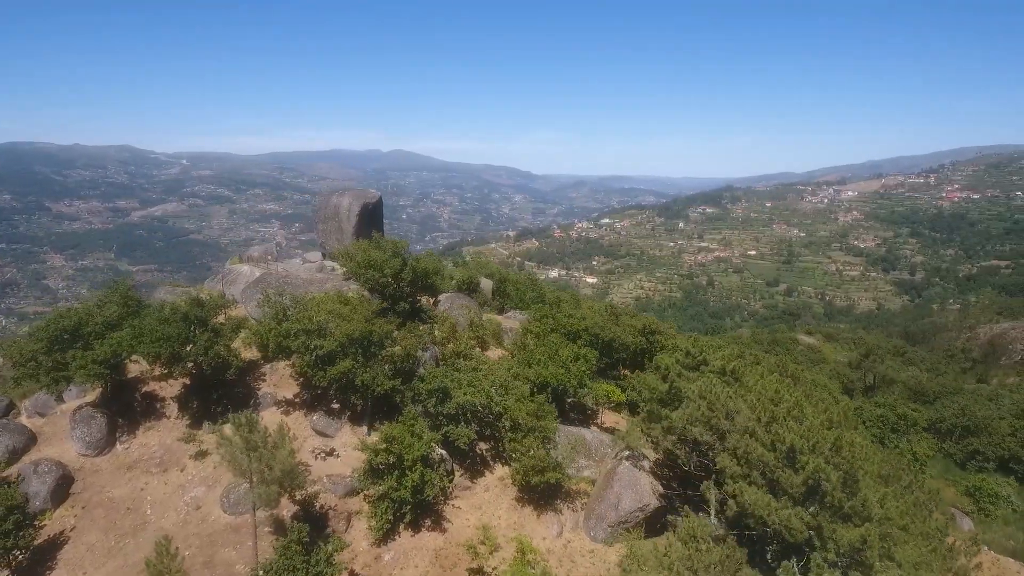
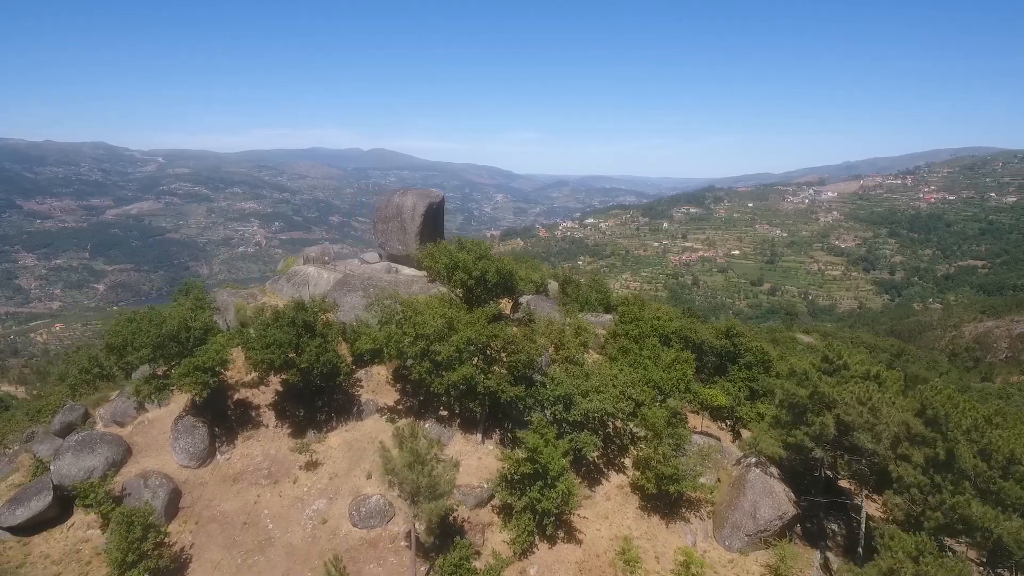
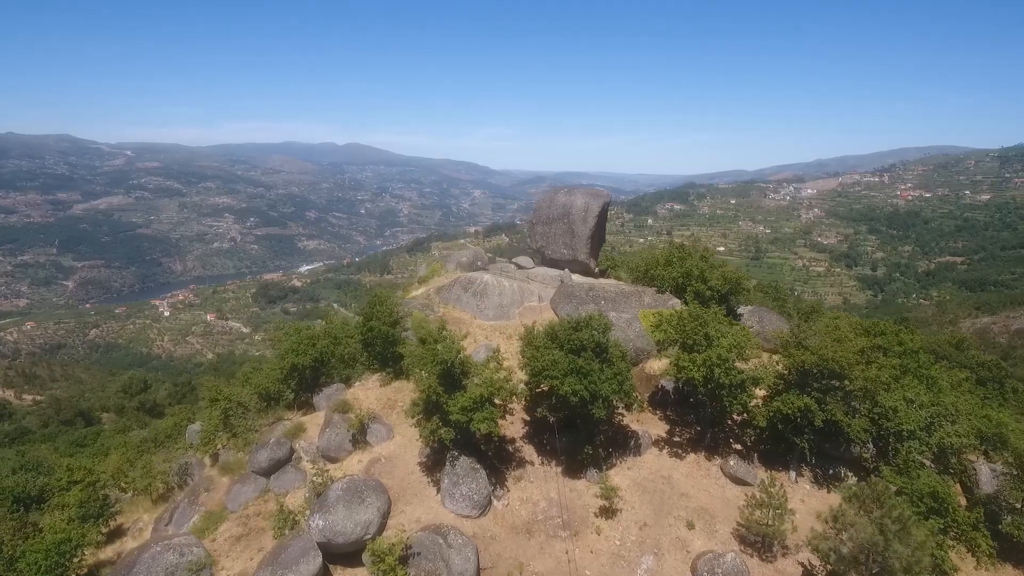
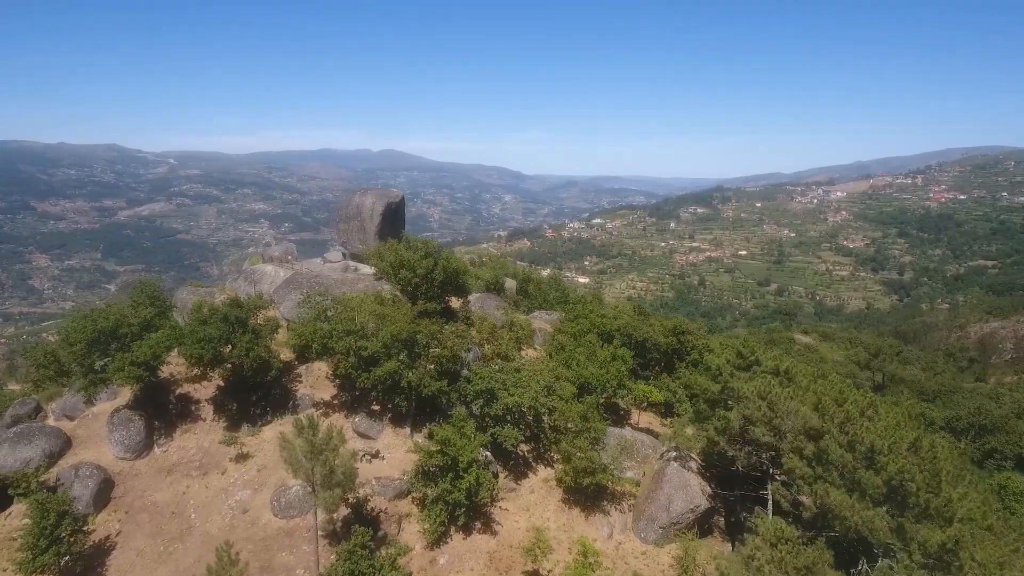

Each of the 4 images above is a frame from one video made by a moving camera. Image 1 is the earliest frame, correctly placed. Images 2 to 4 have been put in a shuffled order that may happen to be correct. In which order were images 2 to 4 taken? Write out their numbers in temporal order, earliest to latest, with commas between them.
4, 2, 3
